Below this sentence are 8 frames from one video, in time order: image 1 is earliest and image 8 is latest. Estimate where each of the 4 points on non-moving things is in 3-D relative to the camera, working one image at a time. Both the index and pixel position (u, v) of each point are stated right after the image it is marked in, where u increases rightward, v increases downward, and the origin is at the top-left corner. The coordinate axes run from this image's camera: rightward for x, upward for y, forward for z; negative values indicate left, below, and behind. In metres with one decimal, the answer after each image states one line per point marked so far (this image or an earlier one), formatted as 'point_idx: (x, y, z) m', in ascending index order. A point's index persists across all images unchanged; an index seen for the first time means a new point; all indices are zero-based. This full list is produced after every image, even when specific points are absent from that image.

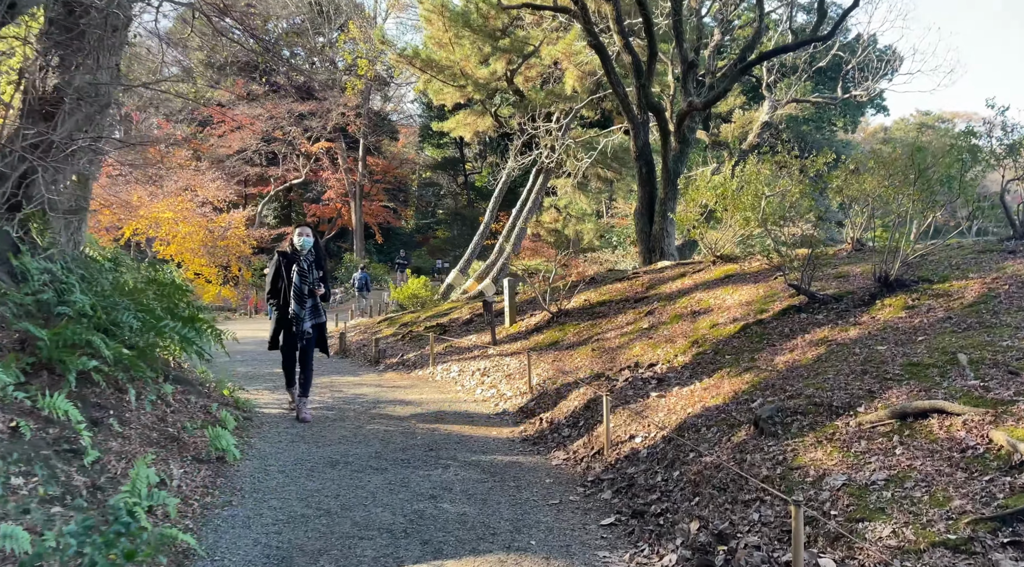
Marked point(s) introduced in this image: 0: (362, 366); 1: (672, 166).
0: (-2.1, -1.2, +12.1) m
1: (+2.7, +2.0, +15.7) m
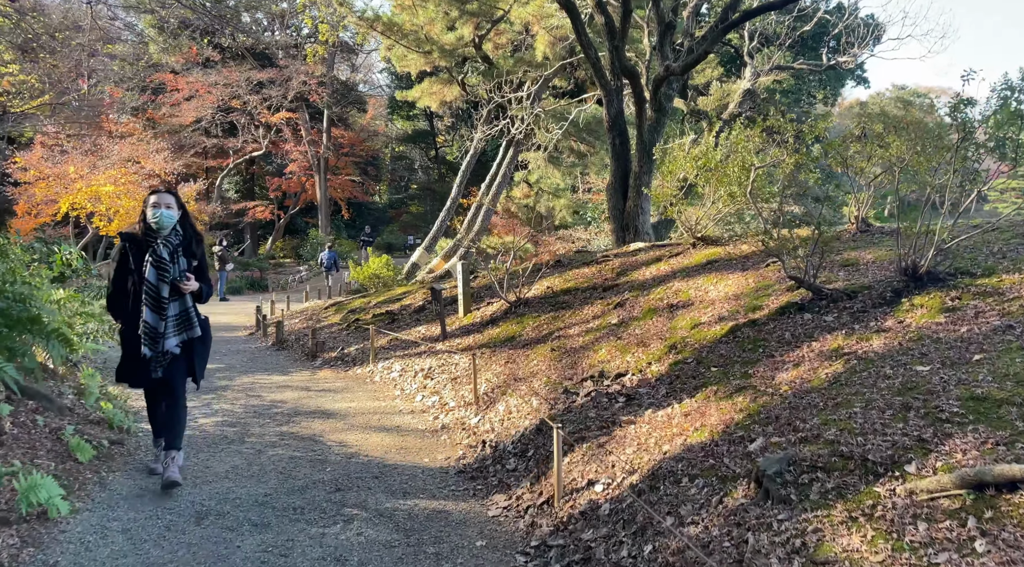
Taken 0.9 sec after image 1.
0: (-2.6, -1.0, +10.9) m
1: (+2.1, +2.3, +14.5) m
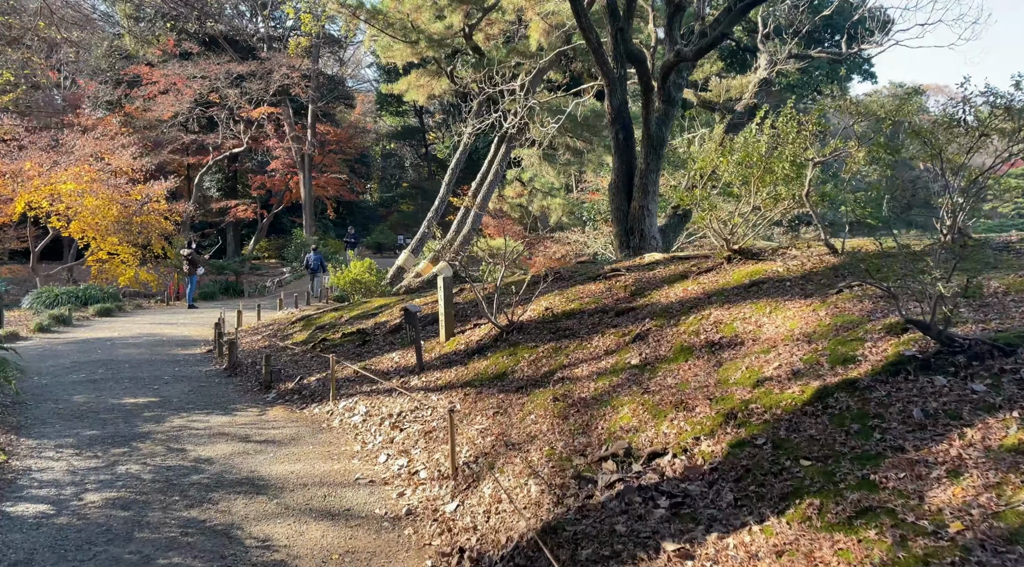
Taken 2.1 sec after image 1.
0: (-2.7, -1.1, +9.4) m
1: (+2.0, +2.2, +13.0) m
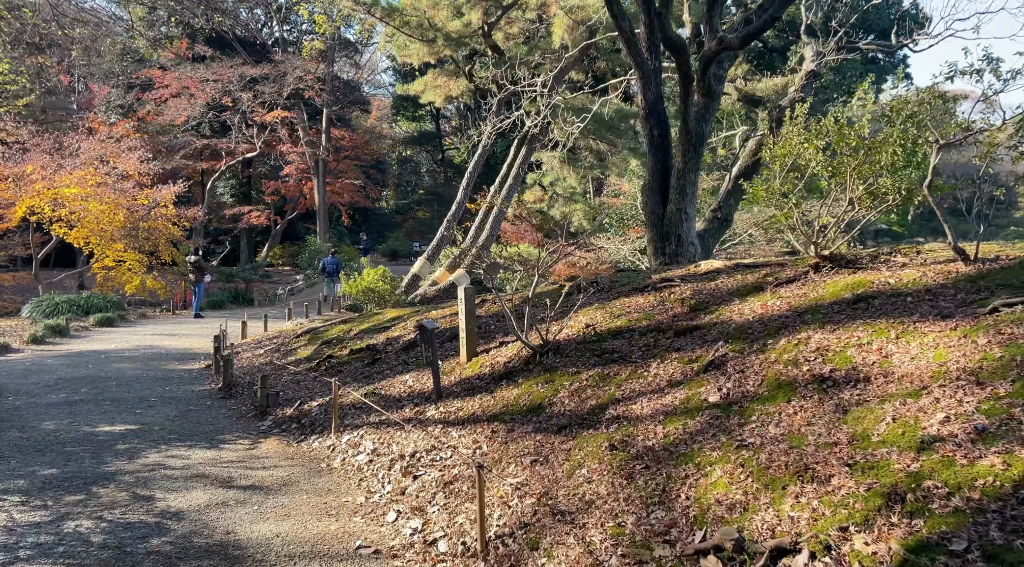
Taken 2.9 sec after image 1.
0: (-2.4, -1.2, +8.4) m
1: (+2.4, +2.0, +11.9) m
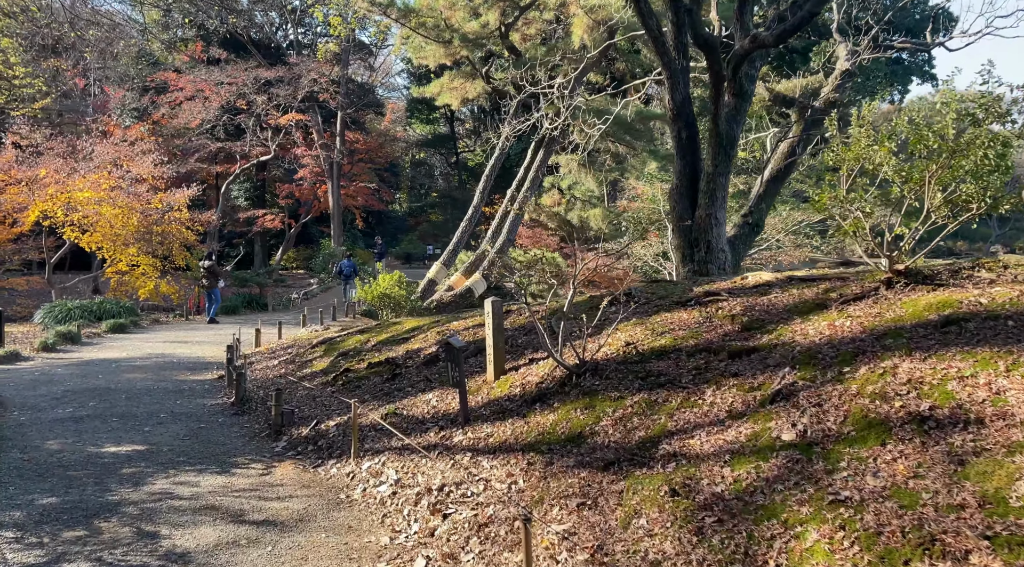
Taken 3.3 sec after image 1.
0: (-2.2, -1.3, +7.9) m
1: (+2.6, +1.9, +11.4) m
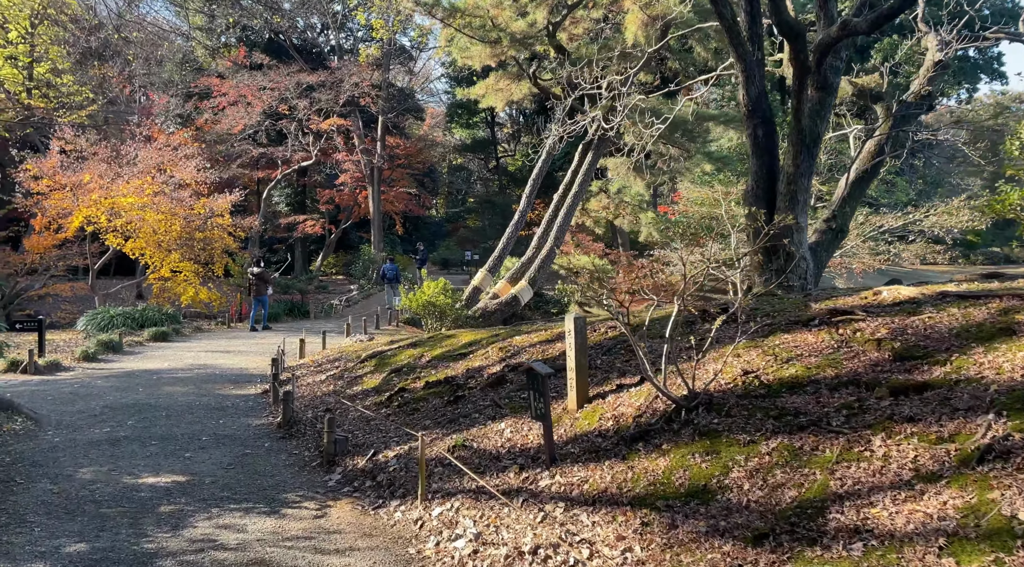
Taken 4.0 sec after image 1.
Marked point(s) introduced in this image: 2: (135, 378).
0: (-1.6, -1.4, +7.2) m
1: (+3.4, +1.8, +10.5) m
2: (-5.7, -1.4, +13.7) m
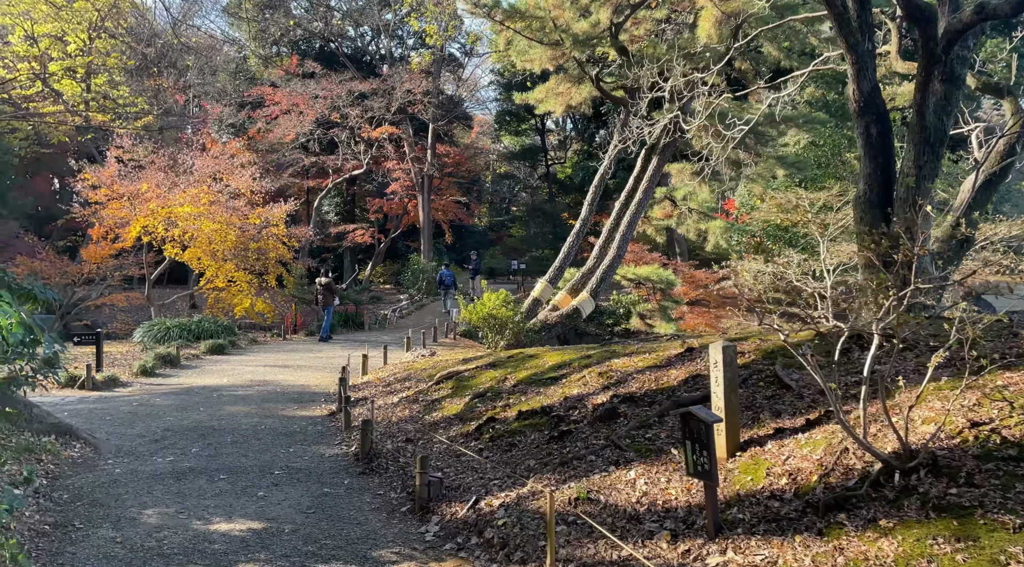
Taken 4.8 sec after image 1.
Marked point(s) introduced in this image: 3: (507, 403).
0: (-0.8, -1.6, +6.4) m
1: (+4.3, +1.7, +9.5) m
2: (-4.5, -1.6, +13.1) m
3: (0.0, -1.1, +8.2) m
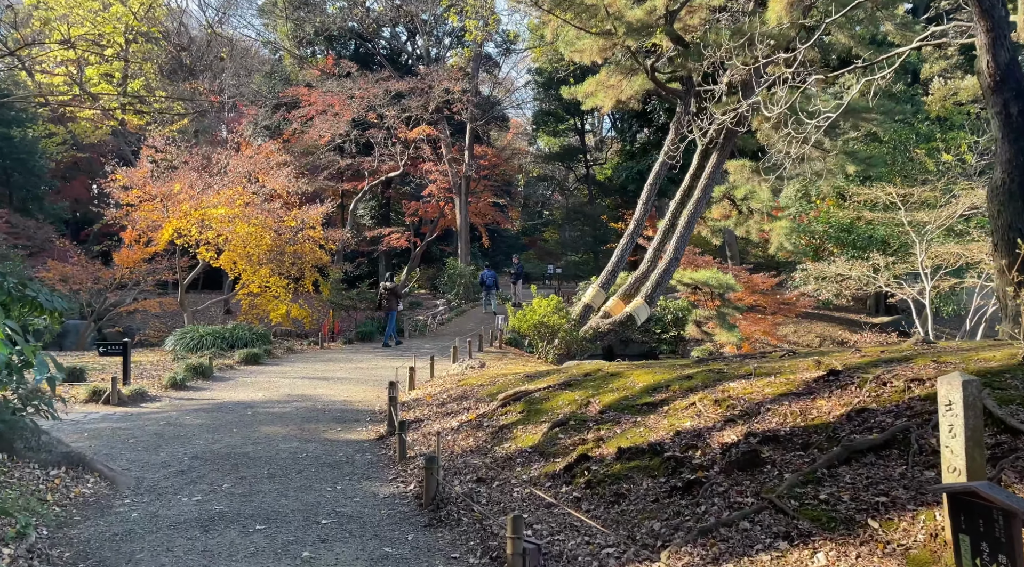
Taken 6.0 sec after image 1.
0: (-0.2, -1.6, +5.0) m
1: (+5.1, +1.6, +7.9) m
2: (-3.7, -1.7, +11.8) m
3: (+0.7, -1.1, +6.8) m
